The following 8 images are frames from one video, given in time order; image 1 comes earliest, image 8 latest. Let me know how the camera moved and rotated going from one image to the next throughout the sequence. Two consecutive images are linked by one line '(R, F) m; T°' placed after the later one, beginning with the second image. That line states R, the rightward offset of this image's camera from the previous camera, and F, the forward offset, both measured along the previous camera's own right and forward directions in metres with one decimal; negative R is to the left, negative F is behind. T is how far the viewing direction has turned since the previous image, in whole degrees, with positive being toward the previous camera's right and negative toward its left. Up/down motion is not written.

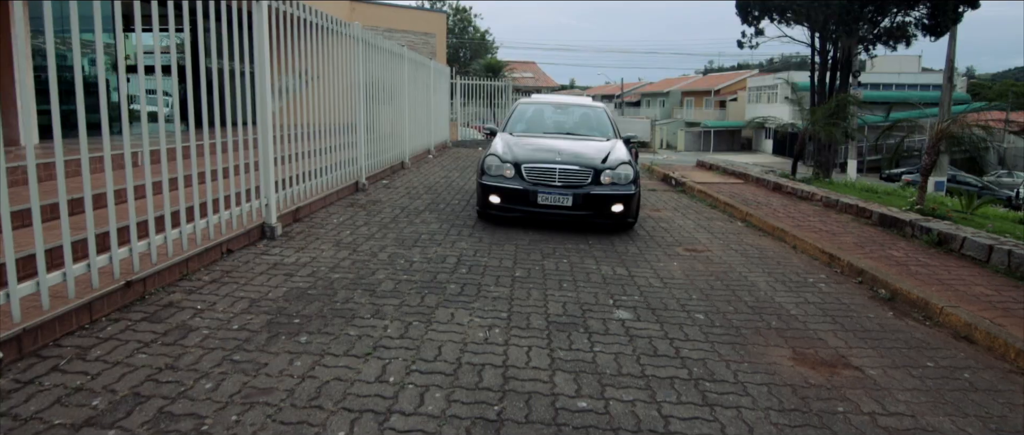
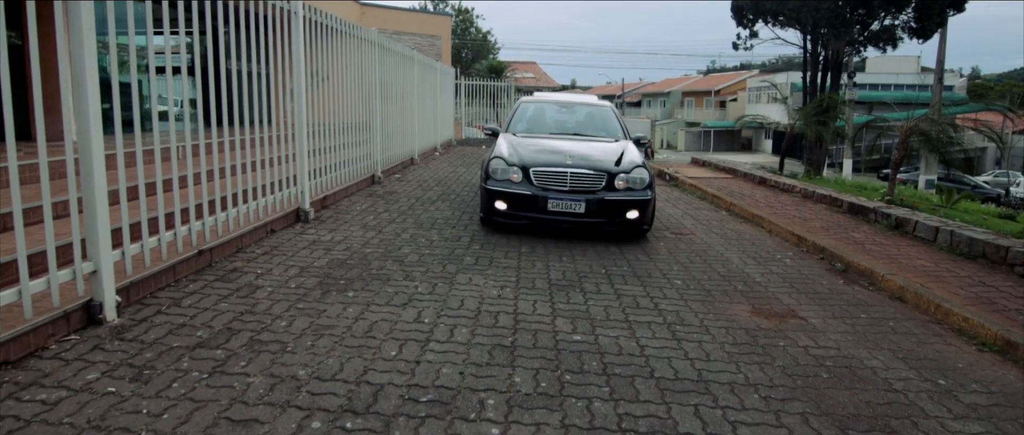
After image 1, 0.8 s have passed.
(-0.1, -0.8) m; 0°
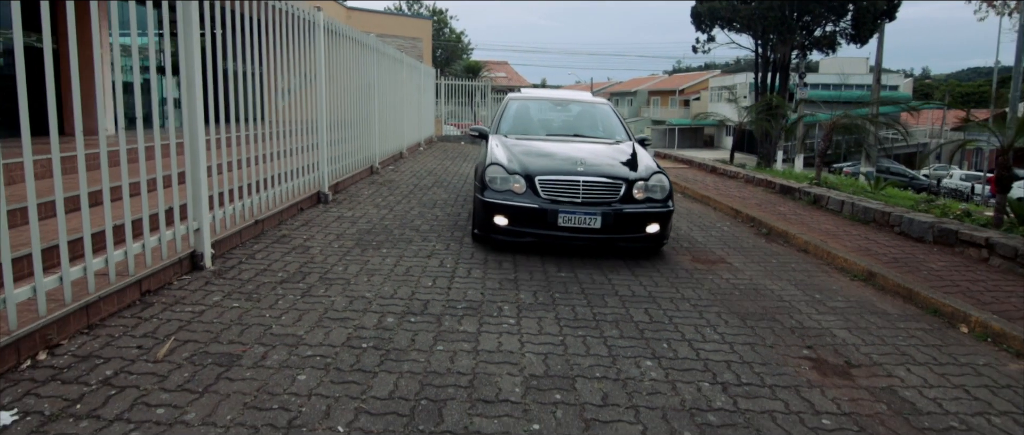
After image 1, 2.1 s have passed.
(-0.3, -1.3) m; +3°
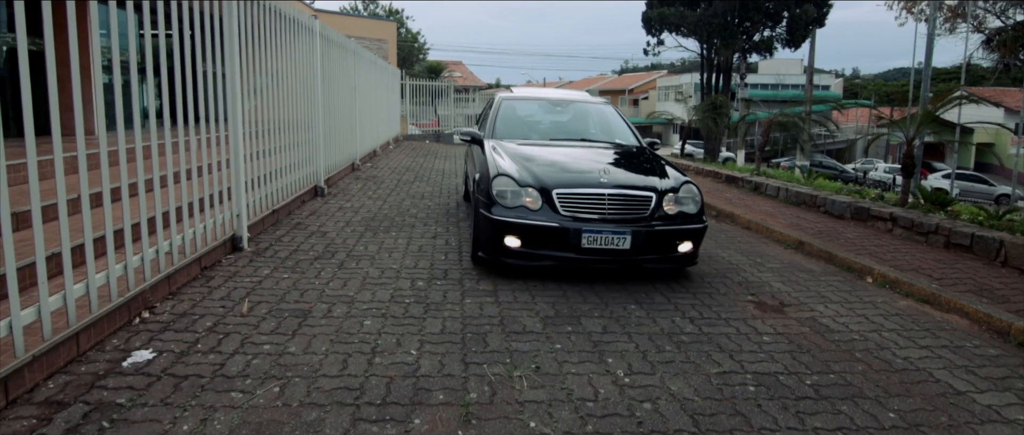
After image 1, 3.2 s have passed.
(-0.5, -0.9) m; +5°
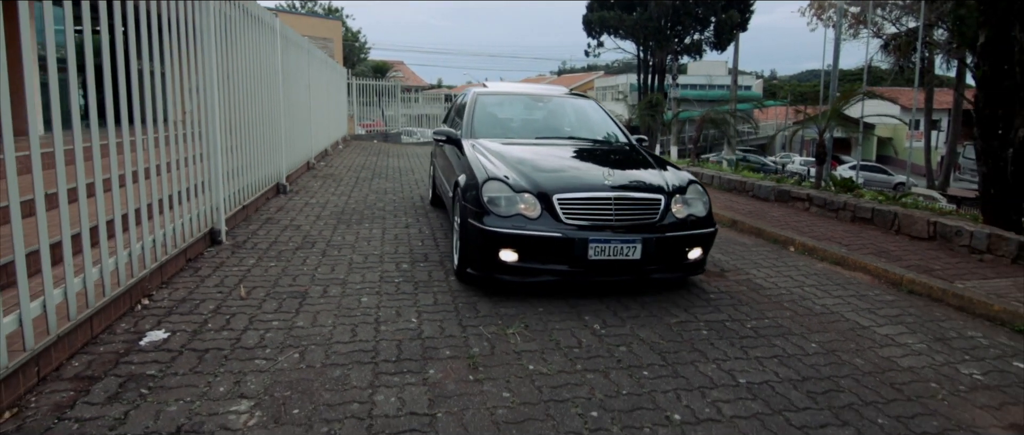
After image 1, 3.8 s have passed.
(-0.4, -0.5) m; +6°
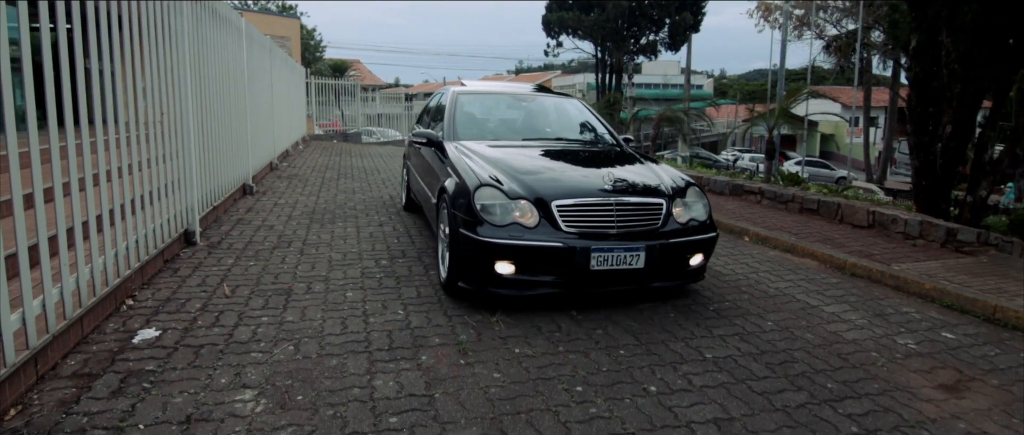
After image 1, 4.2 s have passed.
(-0.2, -0.2) m; +4°
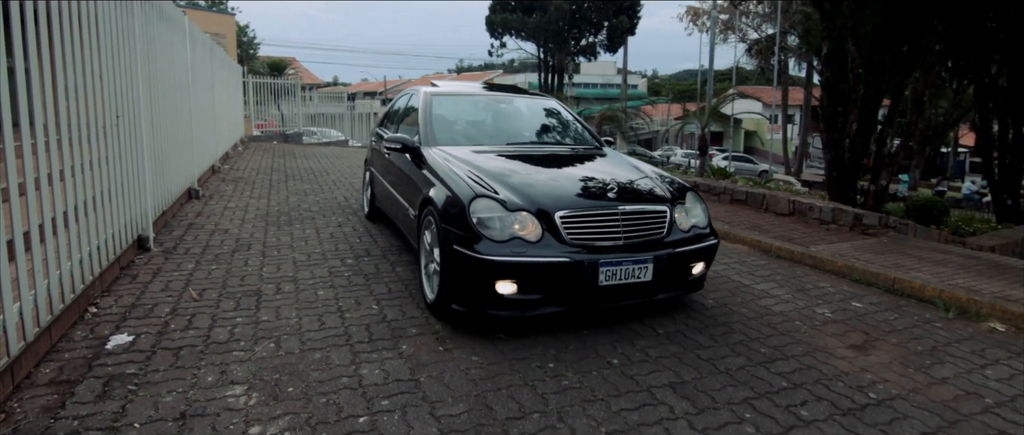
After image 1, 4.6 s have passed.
(-0.2, -0.3) m; +6°
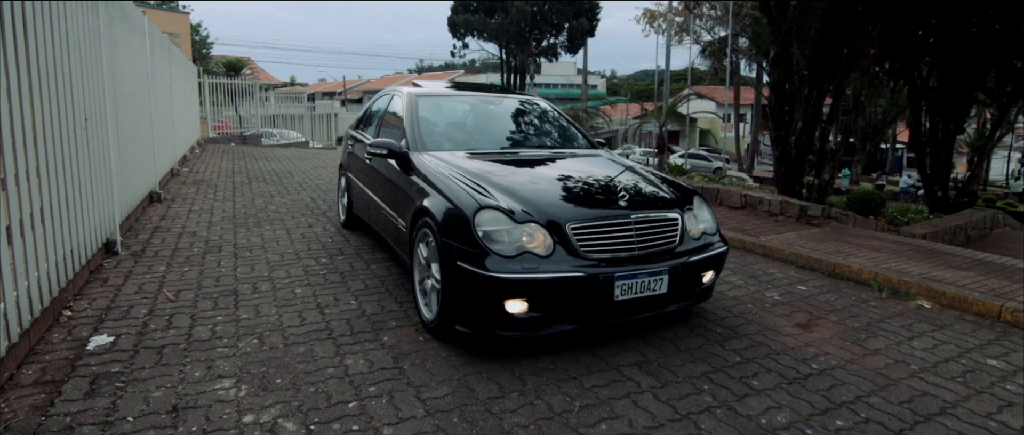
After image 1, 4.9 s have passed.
(-0.1, -0.2) m; +4°
